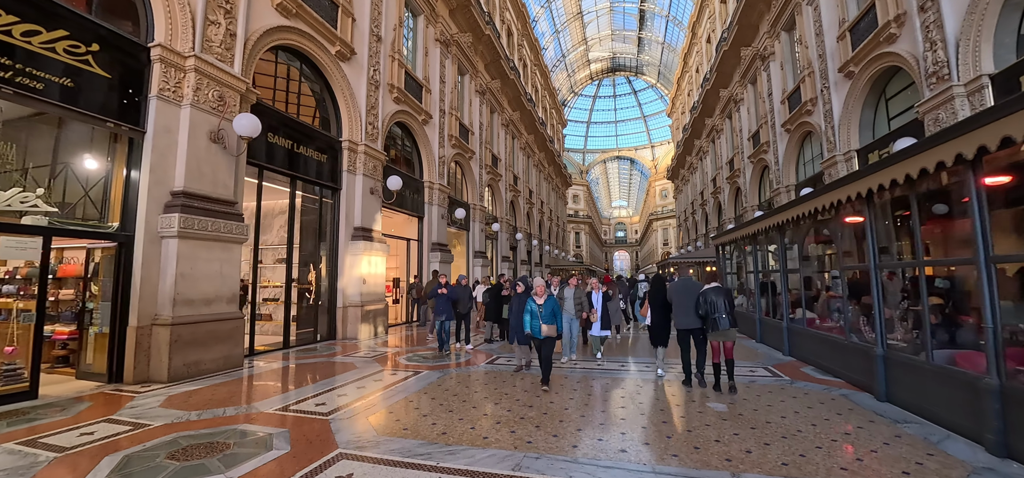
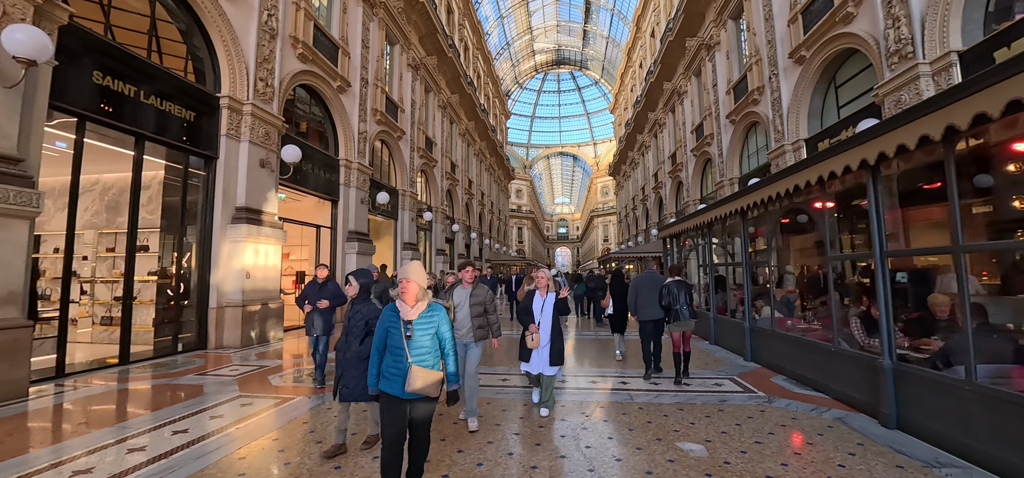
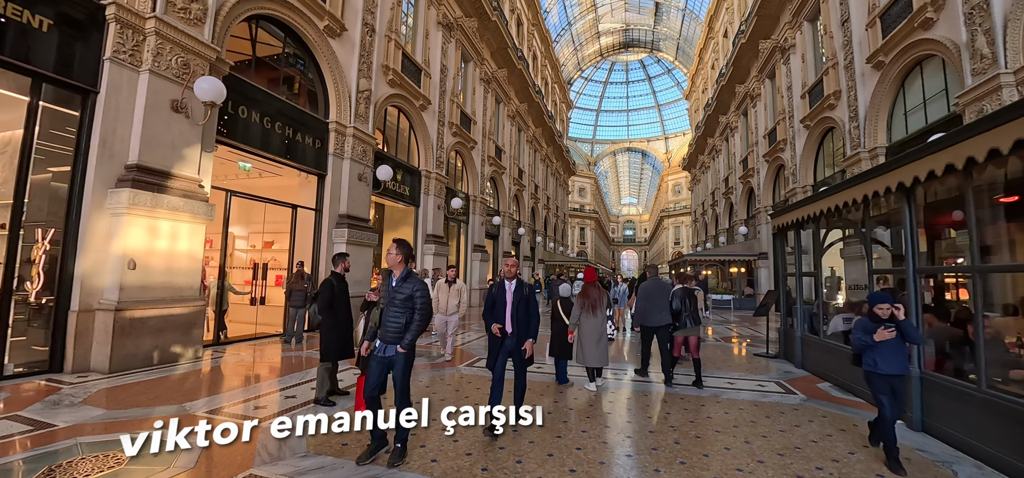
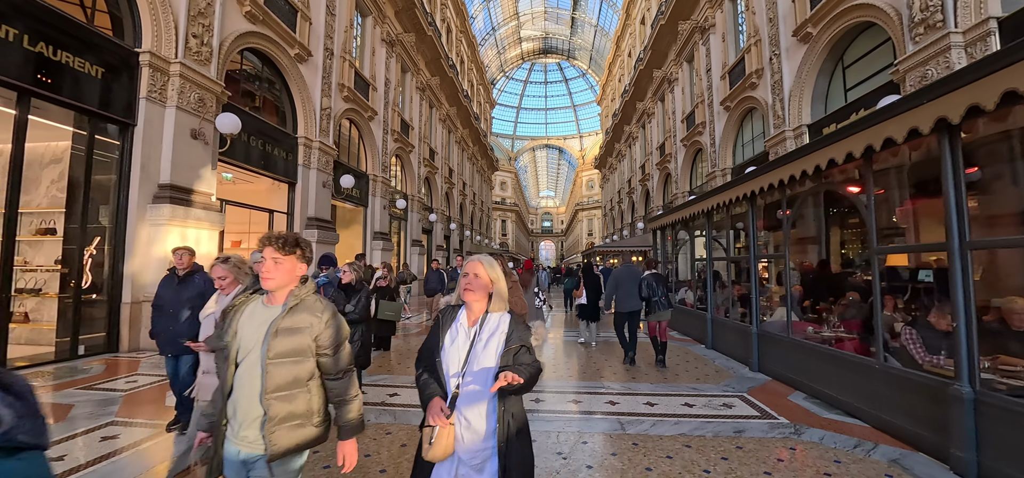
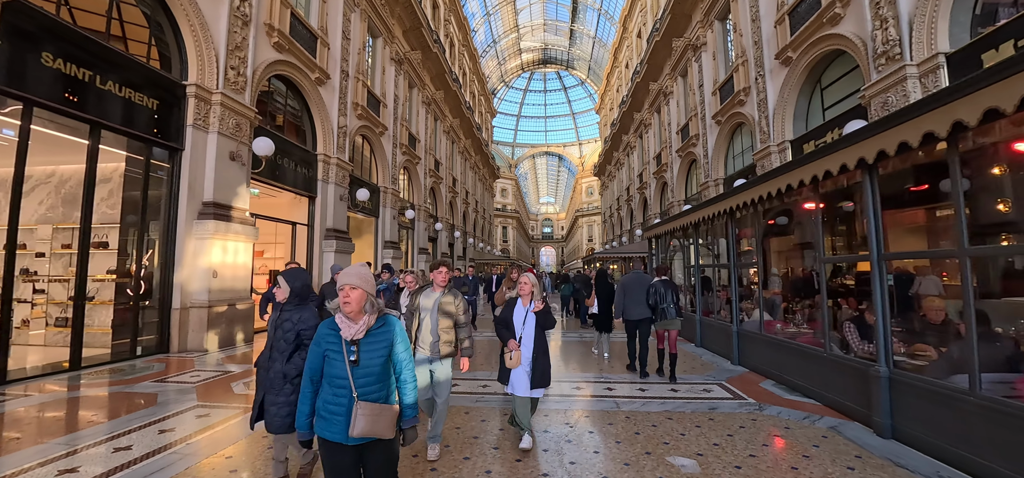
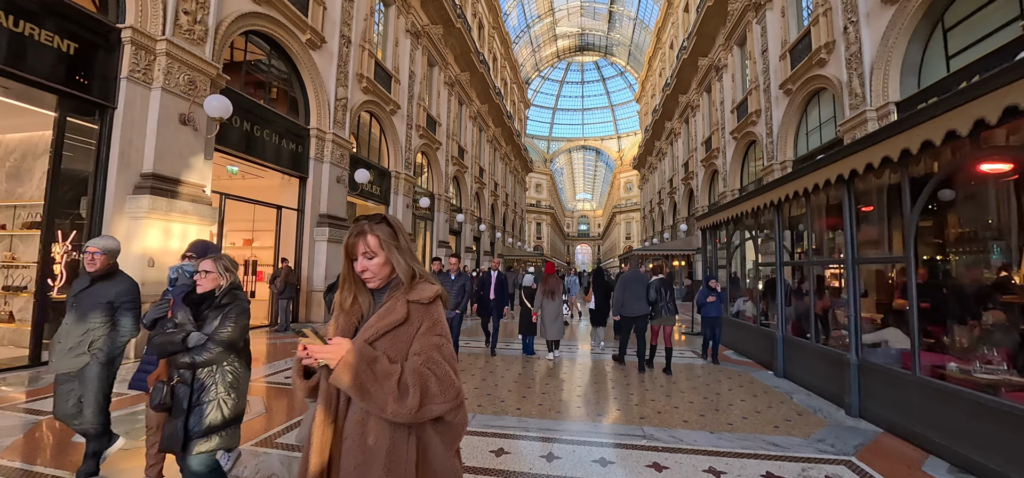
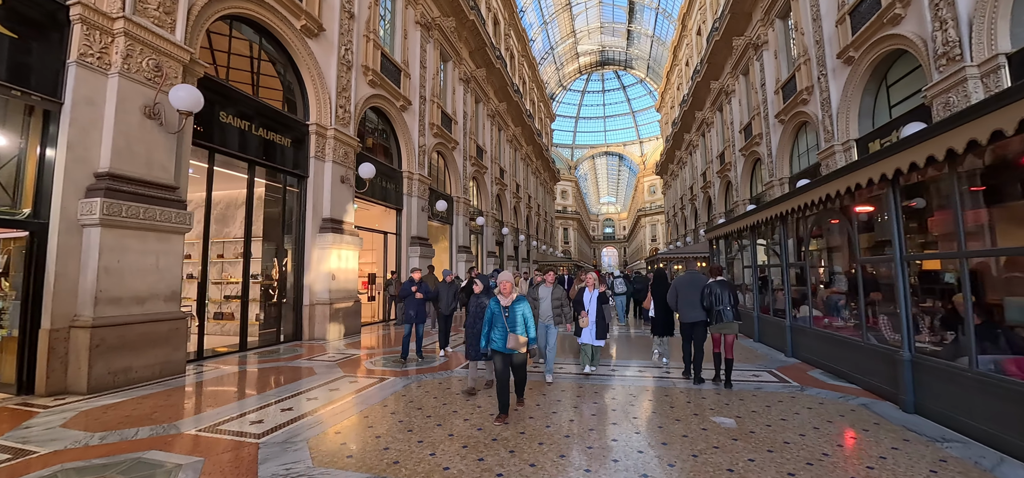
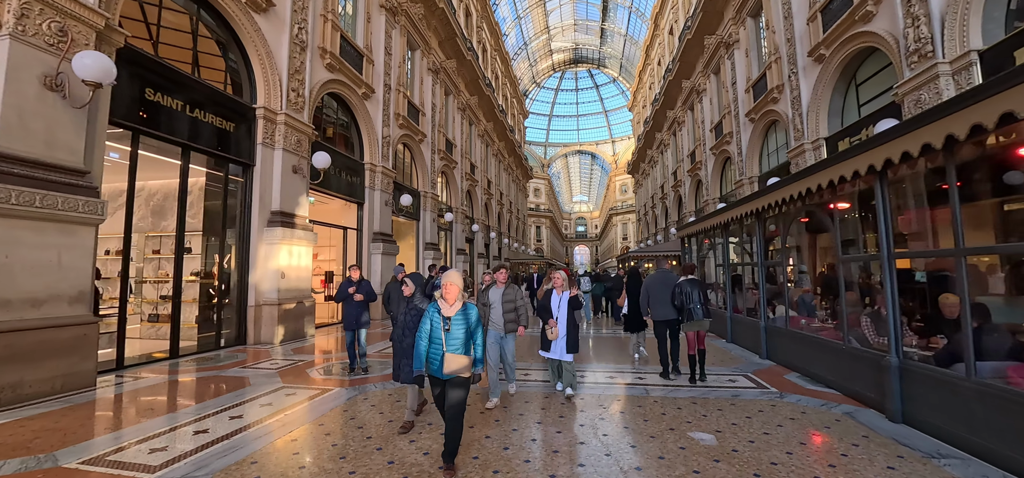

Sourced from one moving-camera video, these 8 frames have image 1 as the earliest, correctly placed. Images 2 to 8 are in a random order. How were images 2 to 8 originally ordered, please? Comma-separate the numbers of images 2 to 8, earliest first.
7, 8, 2, 5, 4, 6, 3
